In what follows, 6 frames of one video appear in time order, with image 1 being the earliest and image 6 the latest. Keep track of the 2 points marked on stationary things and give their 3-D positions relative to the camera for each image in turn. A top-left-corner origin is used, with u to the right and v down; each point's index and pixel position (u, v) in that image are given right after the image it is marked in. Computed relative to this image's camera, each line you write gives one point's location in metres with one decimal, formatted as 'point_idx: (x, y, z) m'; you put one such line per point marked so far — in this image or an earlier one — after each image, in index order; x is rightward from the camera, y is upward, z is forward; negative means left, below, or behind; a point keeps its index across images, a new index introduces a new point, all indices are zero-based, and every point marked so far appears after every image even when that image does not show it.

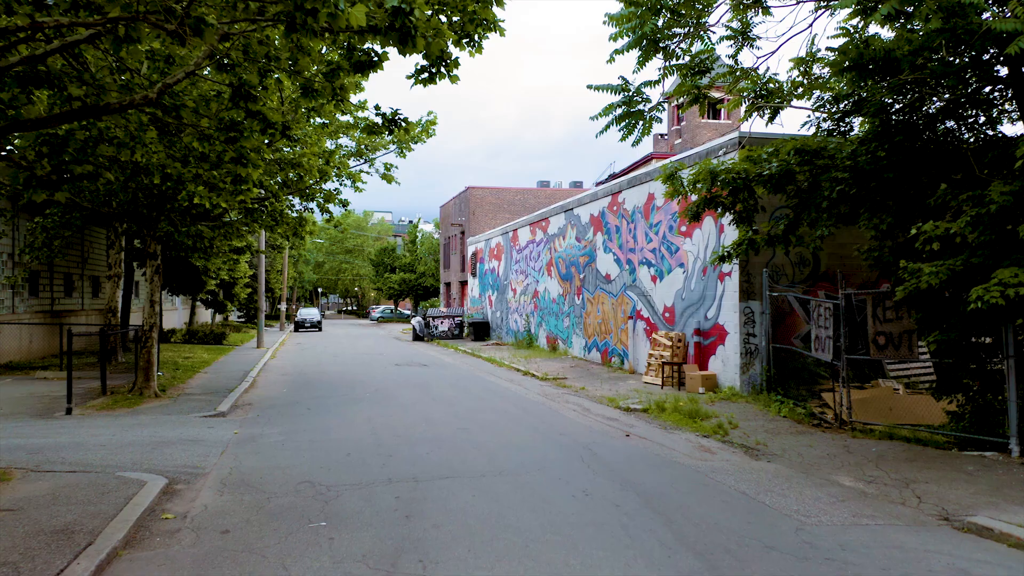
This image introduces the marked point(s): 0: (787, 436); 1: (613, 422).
0: (+3.9, -2.1, +9.6) m
1: (+1.6, -2.1, +10.6) m
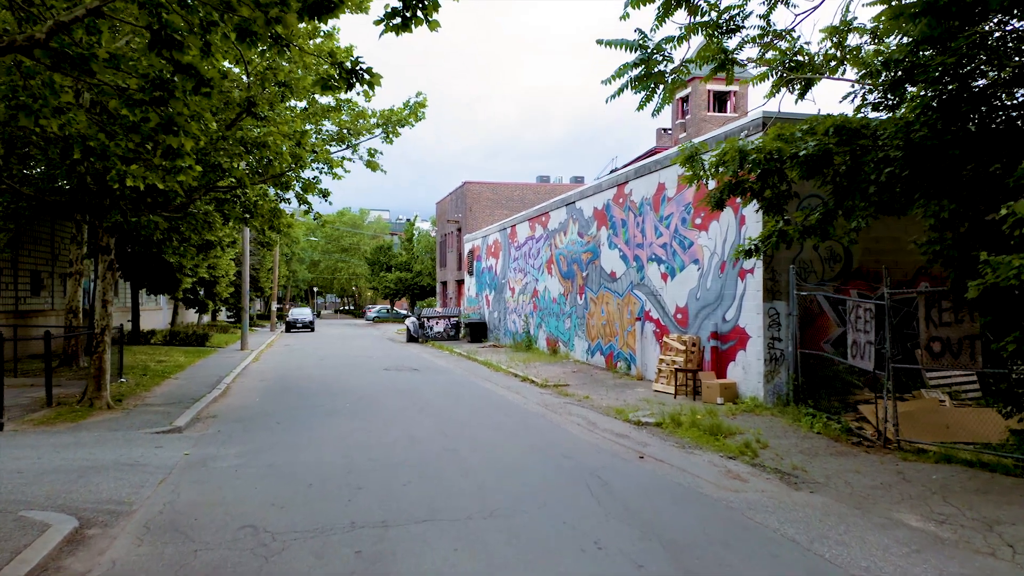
0: (+3.8, -2.1, +8.3) m
1: (+1.5, -2.1, +9.3) m
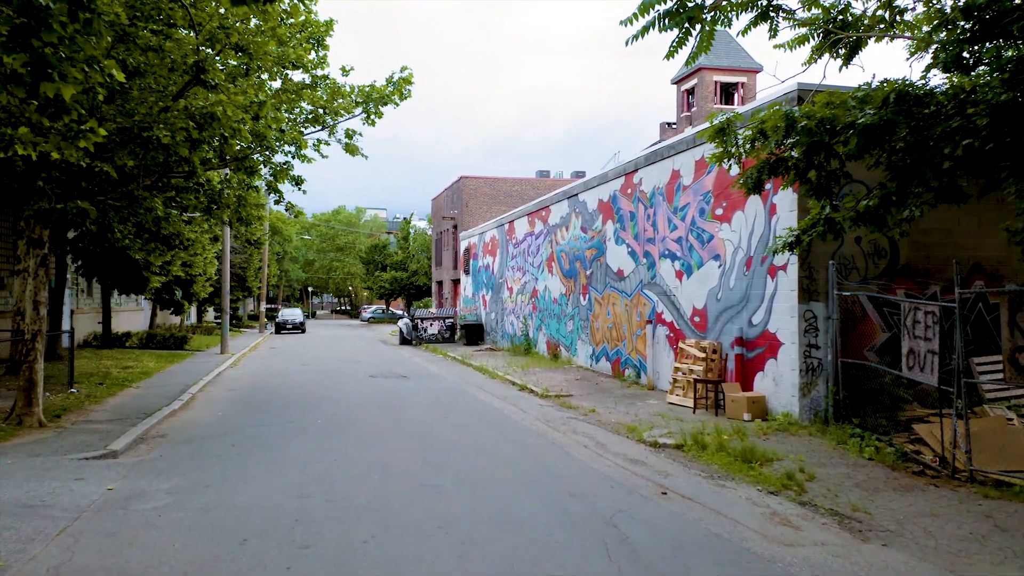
0: (+3.8, -2.1, +6.7) m
1: (+1.5, -2.1, +7.8) m
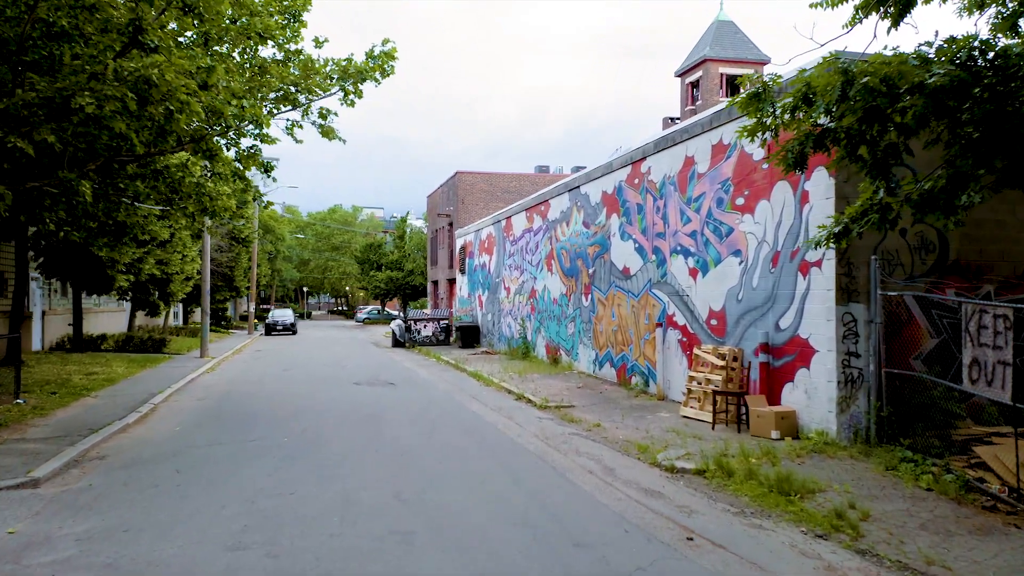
0: (+3.7, -2.0, +5.5) m
1: (+1.4, -2.0, +6.5) m
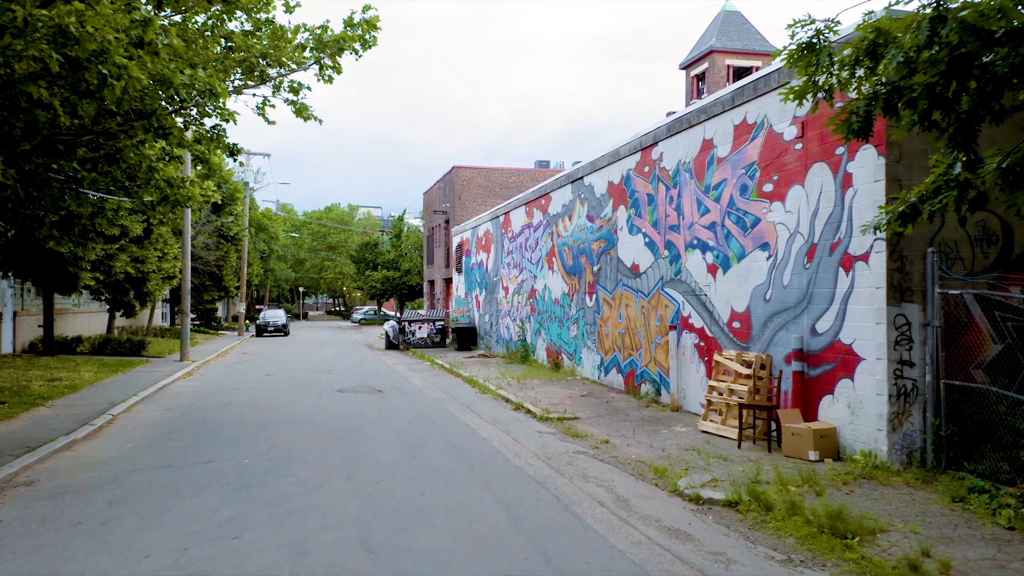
0: (+3.6, -2.0, +4.3) m
1: (+1.3, -2.0, +5.3) m
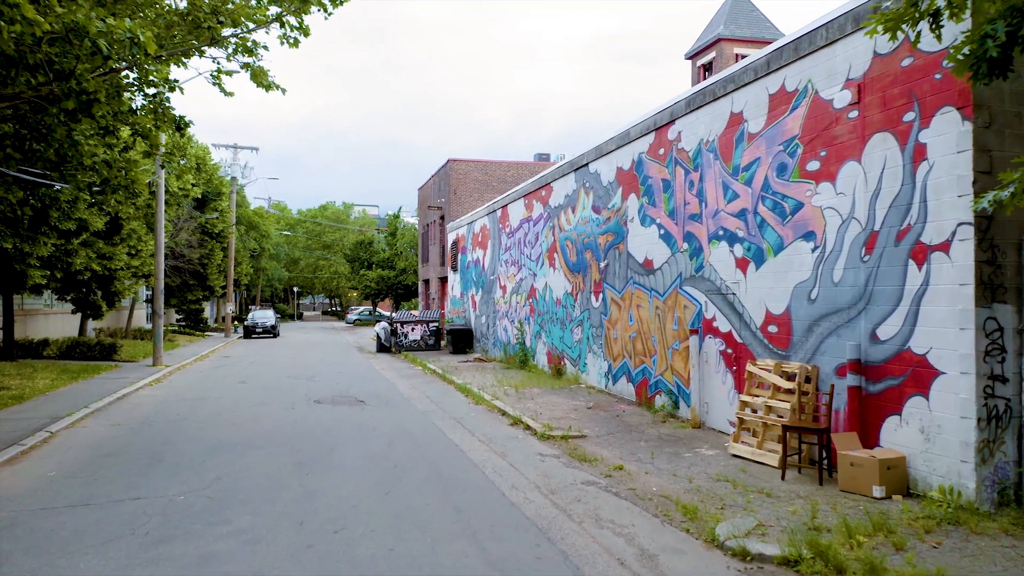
0: (+3.6, -2.0, +2.9) m
1: (+1.3, -2.0, +3.9) m
